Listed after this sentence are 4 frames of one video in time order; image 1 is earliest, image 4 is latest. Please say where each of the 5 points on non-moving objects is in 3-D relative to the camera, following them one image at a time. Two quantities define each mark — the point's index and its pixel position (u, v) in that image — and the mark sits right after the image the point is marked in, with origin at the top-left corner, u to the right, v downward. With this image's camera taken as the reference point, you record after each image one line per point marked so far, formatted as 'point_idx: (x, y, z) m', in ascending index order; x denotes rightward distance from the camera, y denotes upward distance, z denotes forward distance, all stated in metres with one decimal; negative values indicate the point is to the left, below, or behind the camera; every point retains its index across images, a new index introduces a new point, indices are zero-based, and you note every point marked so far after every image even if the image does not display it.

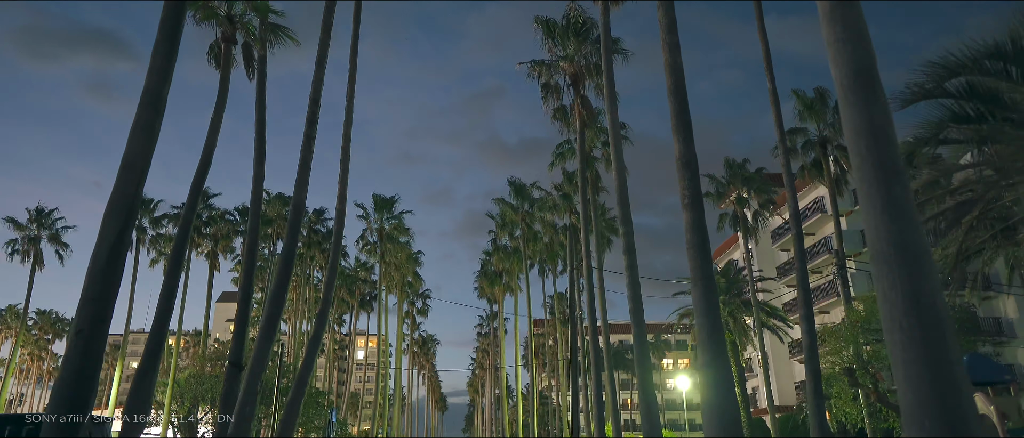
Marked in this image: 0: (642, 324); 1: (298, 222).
0: (+3.2, -2.7, +15.7) m
1: (-4.9, -0.1, +14.4) m
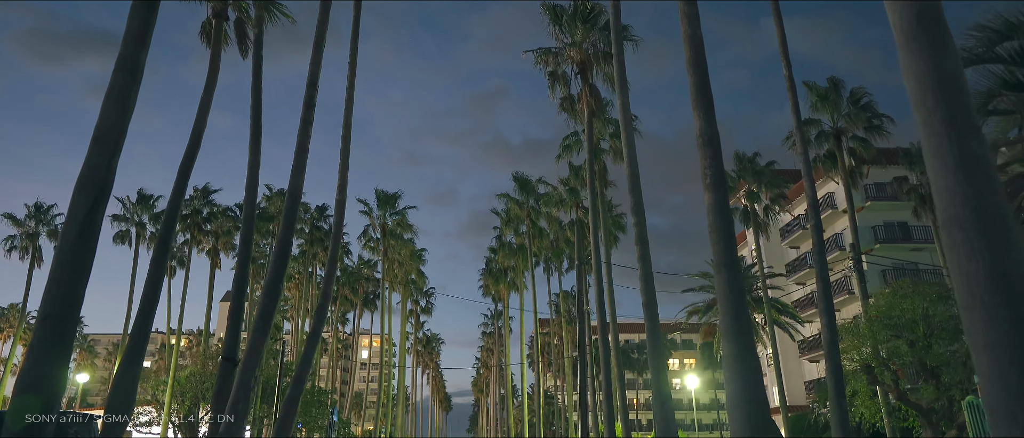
0: (+3.4, -2.4, +14.9) m
1: (-4.7, +0.2, +13.7) m
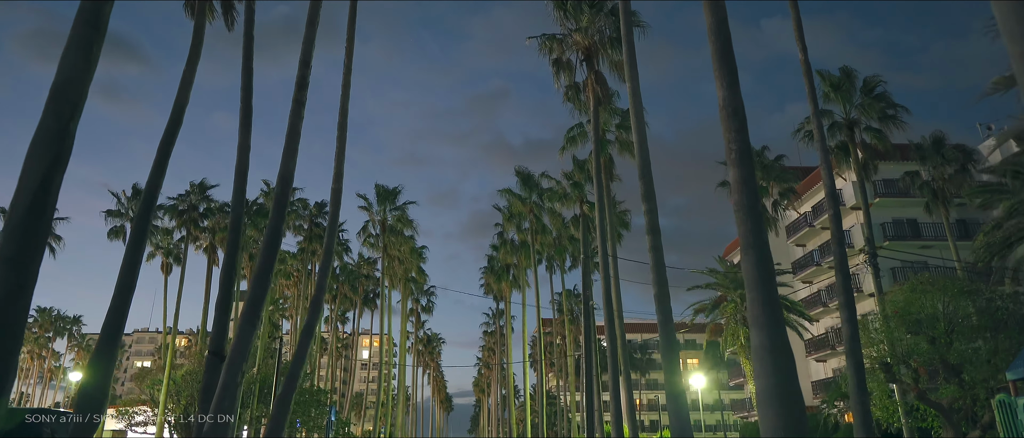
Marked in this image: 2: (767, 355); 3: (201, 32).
0: (+3.5, -2.1, +14.1) m
1: (-4.6, +0.5, +12.9) m
2: (+3.2, -1.7, +7.8) m
3: (-5.6, +3.4, +11.3) m
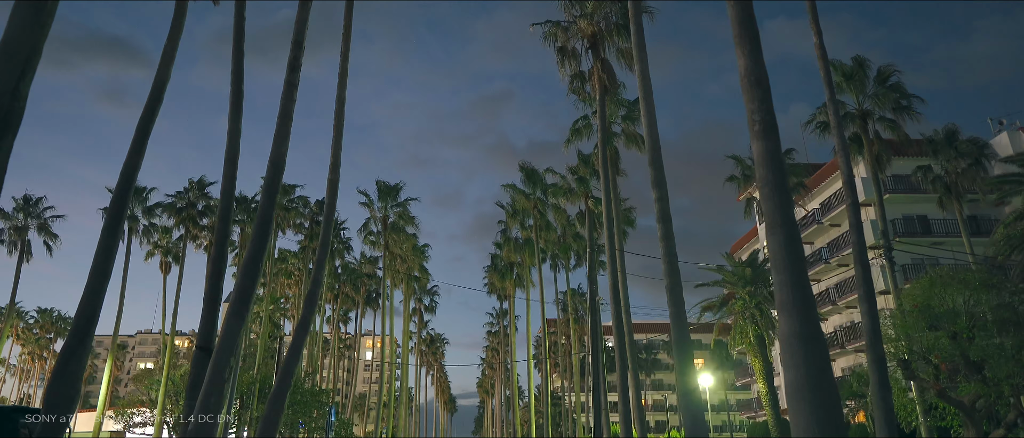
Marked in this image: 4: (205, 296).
0: (+3.6, -1.8, +13.4) m
1: (-4.6, +0.7, +12.2) m
2: (+3.2, -1.4, +7.1) m
3: (-5.5, +3.6, +10.6) m
4: (-6.0, -1.5, +12.3) m
